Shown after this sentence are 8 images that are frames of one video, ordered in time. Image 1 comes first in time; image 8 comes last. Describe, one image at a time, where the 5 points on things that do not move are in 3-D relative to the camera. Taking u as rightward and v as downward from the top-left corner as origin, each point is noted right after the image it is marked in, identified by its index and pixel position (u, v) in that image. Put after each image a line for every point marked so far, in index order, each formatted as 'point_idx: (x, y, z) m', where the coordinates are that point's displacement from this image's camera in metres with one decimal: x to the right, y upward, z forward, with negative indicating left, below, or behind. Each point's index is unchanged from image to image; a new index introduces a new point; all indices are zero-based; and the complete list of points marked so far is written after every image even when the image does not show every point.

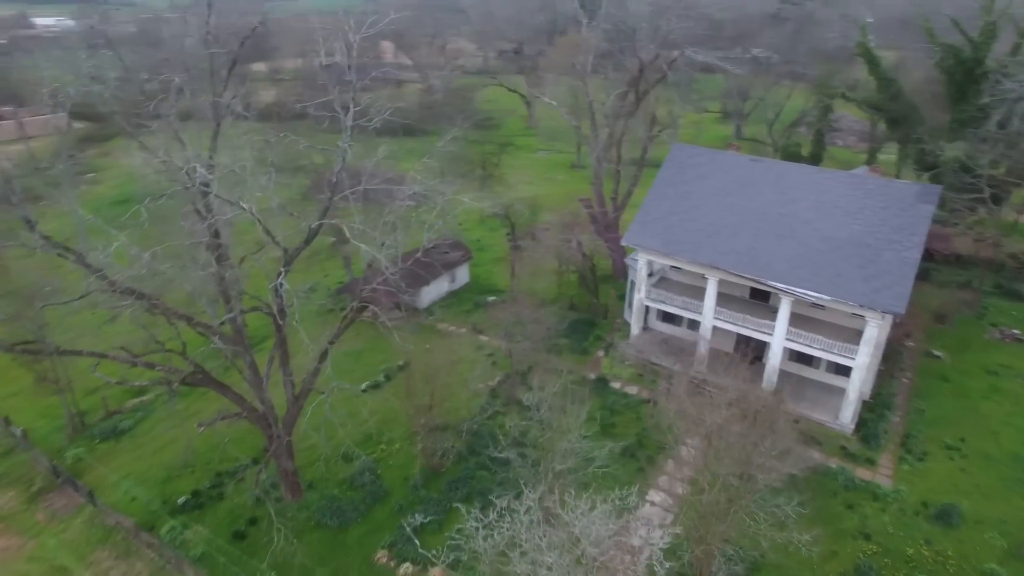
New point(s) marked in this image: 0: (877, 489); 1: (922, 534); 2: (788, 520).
0: (+10.8, -5.9, +19.8) m
1: (+11.3, -6.7, +18.3) m
2: (+7.7, -6.5, +18.6) m
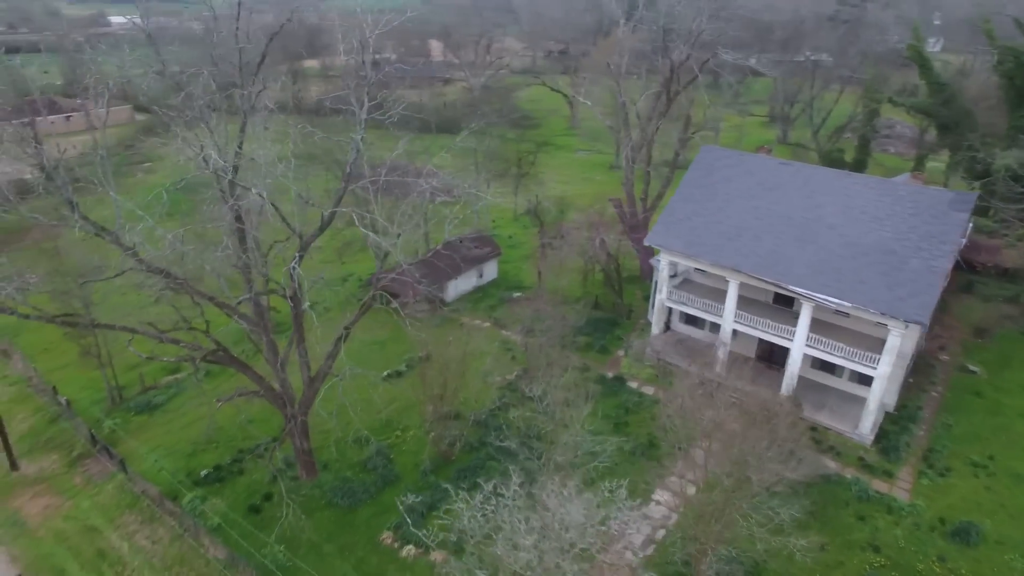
0: (+11.0, -6.2, +19.3) m
1: (+11.3, -7.0, +17.8) m
2: (+7.8, -6.6, +18.3) m
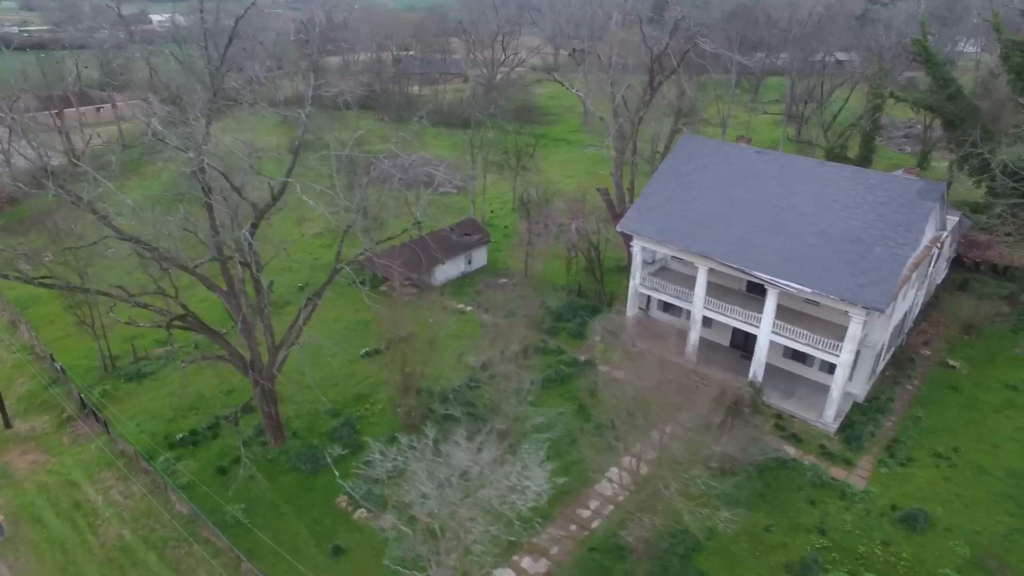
0: (+9.6, -5.8, +19.3) m
1: (+9.9, -6.6, +17.8) m
2: (+6.4, -6.1, +18.5) m
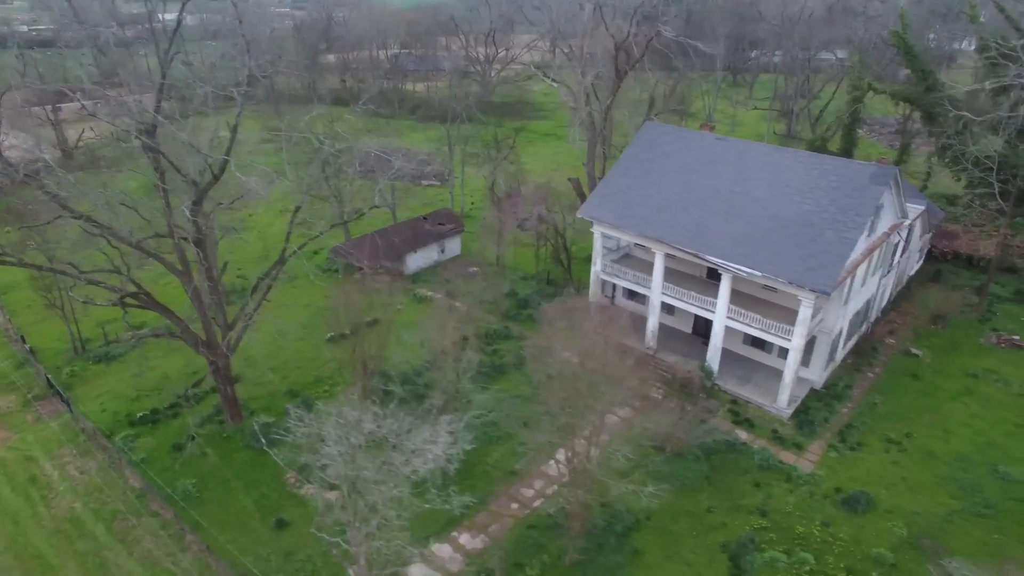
0: (+8.1, -5.3, +19.3) m
1: (+8.3, -6.1, +17.8) m
2: (+4.8, -5.6, +18.6) m
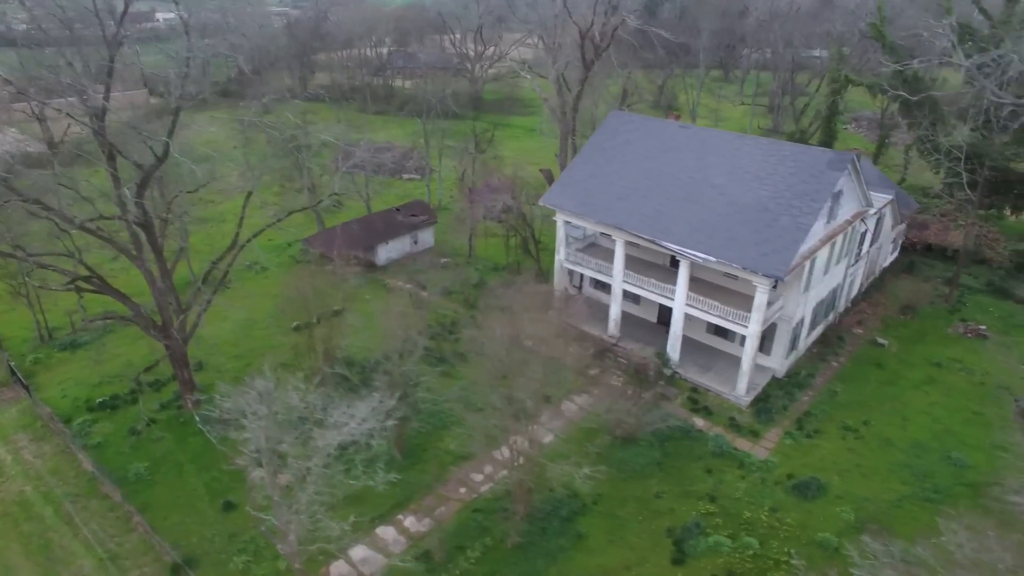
0: (+6.7, -4.9, +19.2) m
1: (+6.9, -5.7, +17.7) m
2: (+3.5, -5.2, +18.5) m
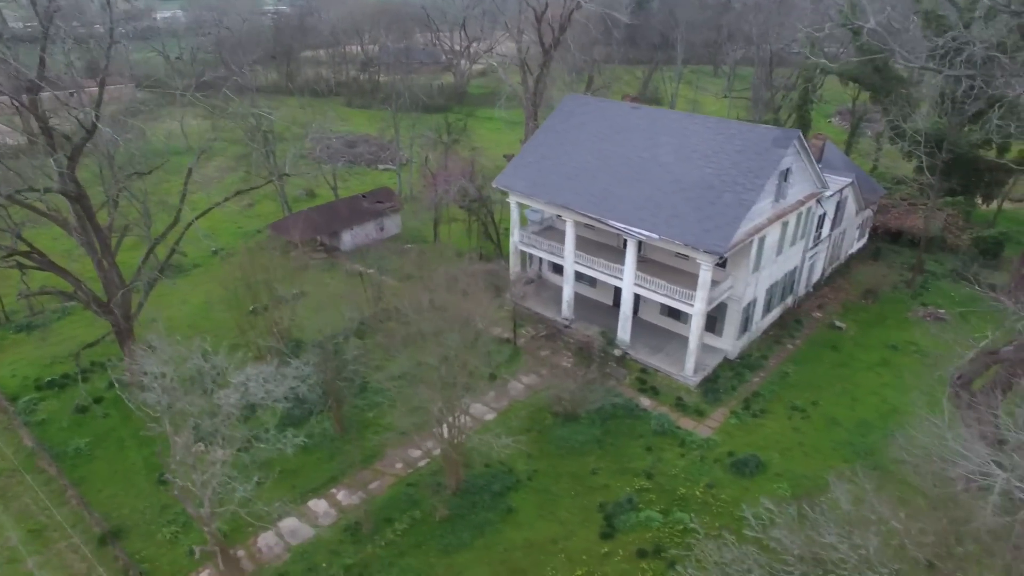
0: (+5.0, -4.2, +19.1) m
1: (+5.2, -5.0, +17.6) m
2: (+1.7, -4.5, +18.4) m
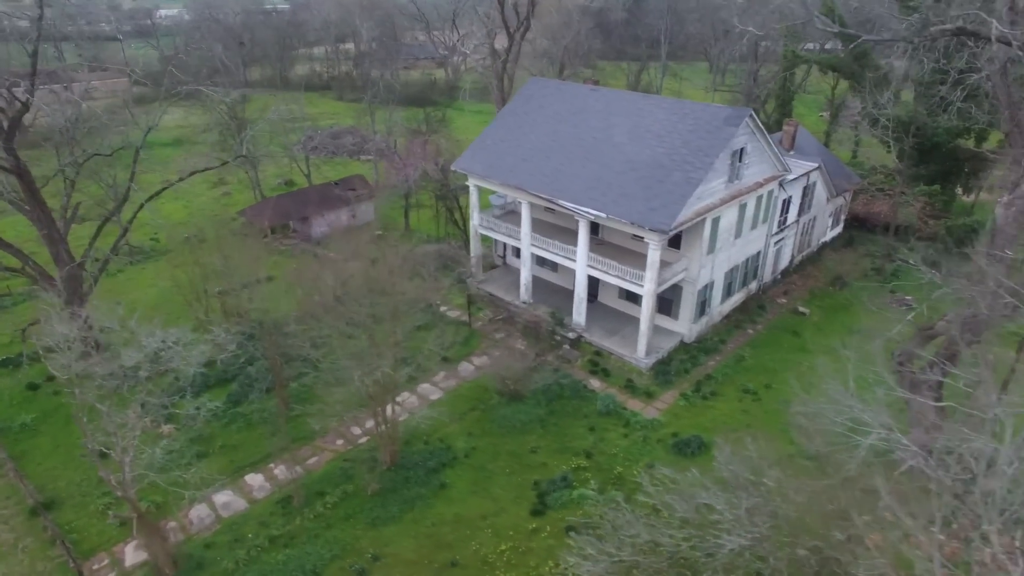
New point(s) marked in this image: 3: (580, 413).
0: (+3.4, -3.6, +18.9) m
1: (+3.5, -4.4, +17.3) m
2: (+0.1, -3.9, +18.2) m
3: (+2.0, -3.6, +19.0) m
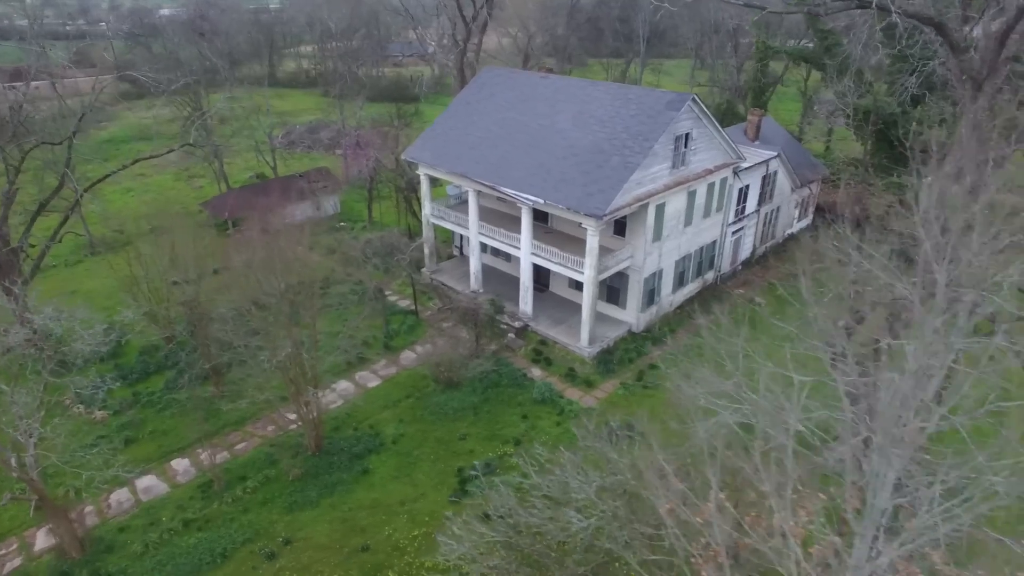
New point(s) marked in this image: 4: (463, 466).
0: (+1.5, -3.2, +18.6) m
1: (+1.7, -4.0, +17.0) m
2: (-1.7, -3.5, +18.0) m
3: (+0.1, -3.2, +18.8) m
4: (-1.2, -4.4, +16.5) m
